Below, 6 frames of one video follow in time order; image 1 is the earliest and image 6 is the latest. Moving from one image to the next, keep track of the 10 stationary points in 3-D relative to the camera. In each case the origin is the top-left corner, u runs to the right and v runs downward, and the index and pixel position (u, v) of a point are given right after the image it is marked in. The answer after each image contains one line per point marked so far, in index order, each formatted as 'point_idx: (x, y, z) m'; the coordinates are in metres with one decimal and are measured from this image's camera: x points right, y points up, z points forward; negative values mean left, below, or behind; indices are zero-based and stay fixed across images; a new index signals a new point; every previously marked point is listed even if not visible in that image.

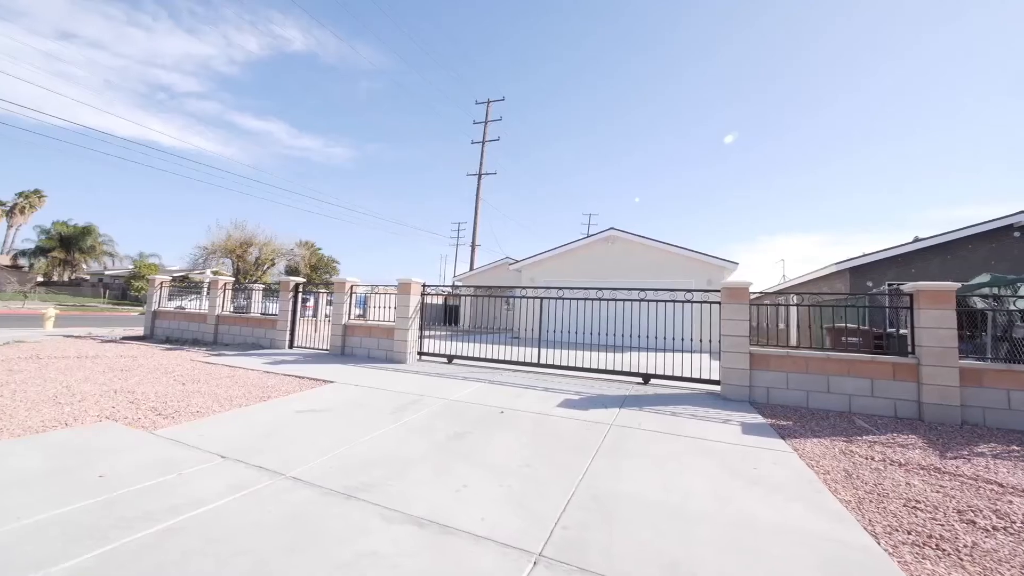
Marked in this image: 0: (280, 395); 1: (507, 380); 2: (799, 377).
0: (-3.3, -1.5, +5.8) m
1: (-0.1, -1.6, +7.0) m
2: (+4.0, -1.3, +5.9) m
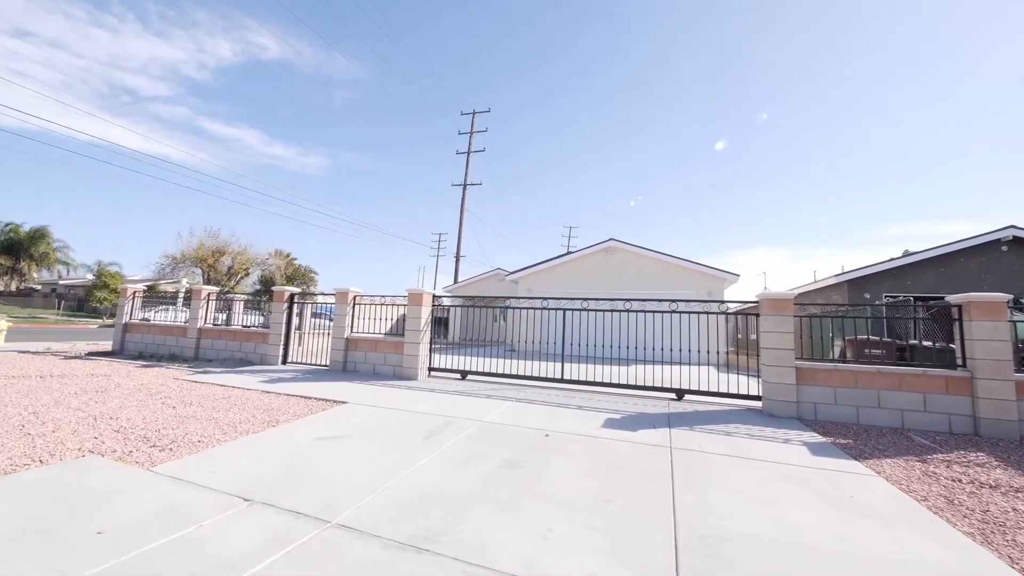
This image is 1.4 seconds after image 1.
0: (-2.8, -1.6, +5.2) m
1: (+0.4, -1.7, +6.5) m
2: (+4.5, -1.4, +5.6) m
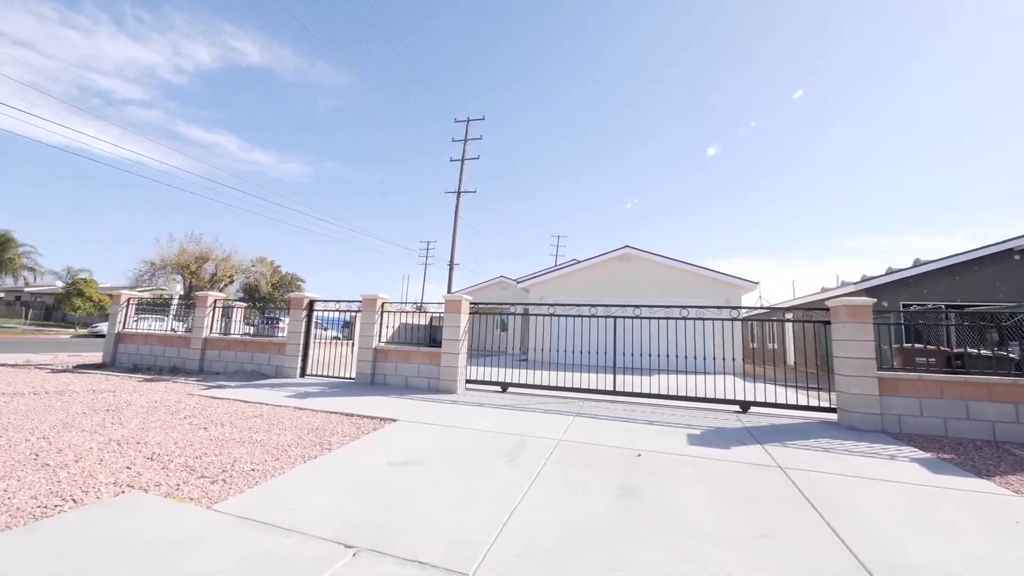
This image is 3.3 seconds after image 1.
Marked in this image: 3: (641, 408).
0: (-1.9, -1.7, +4.5) m
1: (+1.2, -1.8, +6.0) m
2: (+5.4, -1.5, +5.3) m
3: (+2.0, -1.8, +6.4) m
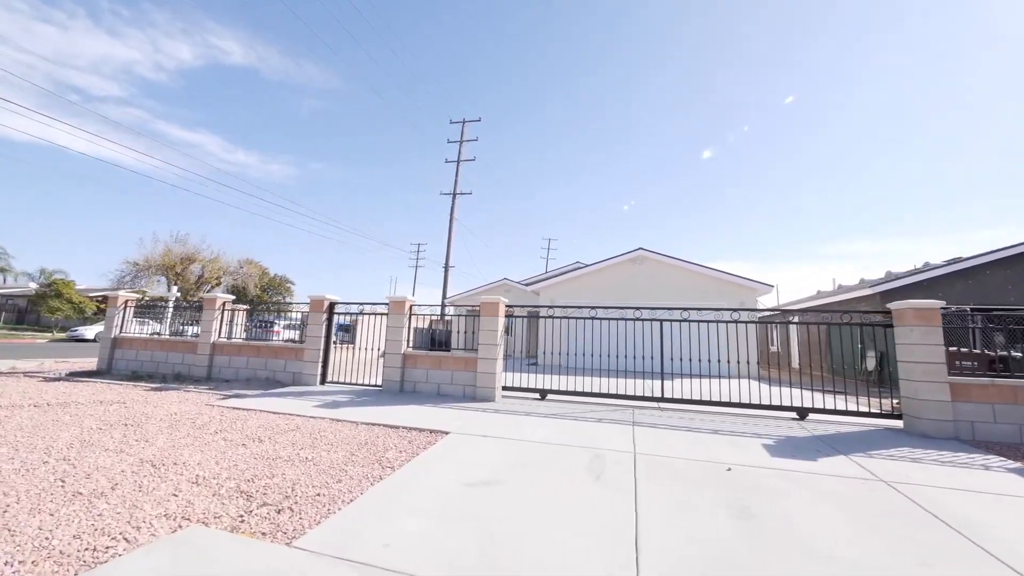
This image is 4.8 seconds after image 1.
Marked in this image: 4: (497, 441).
0: (-1.1, -1.7, +4.1) m
1: (+1.9, -1.8, +5.7) m
2: (+6.1, -1.5, +5.1) m
3: (+2.7, -1.9, +6.1) m
4: (-0.2, -1.7, +4.6) m
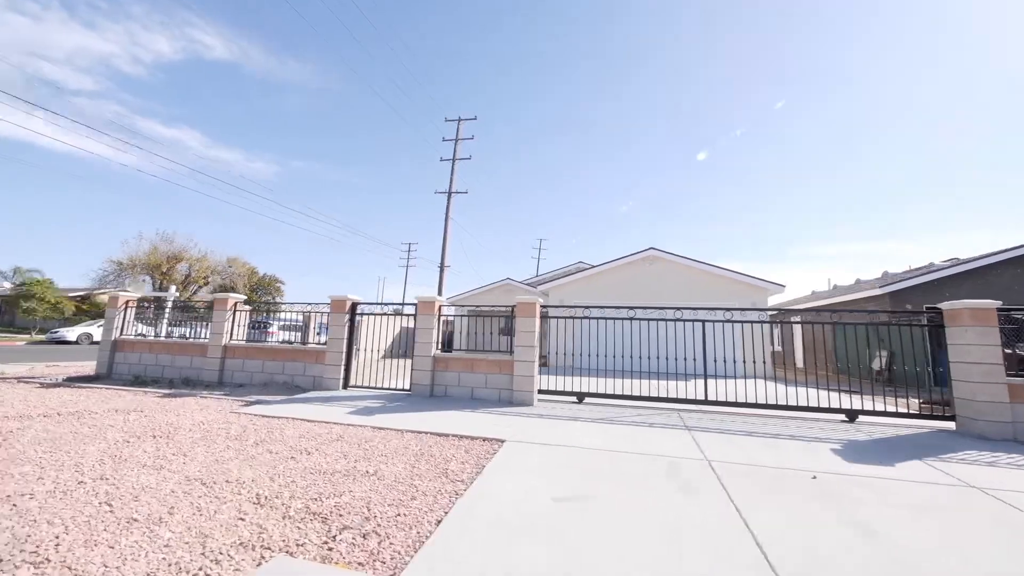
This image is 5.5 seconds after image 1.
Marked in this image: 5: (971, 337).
0: (-0.4, -1.7, +3.8) m
1: (+2.5, -1.8, +5.5) m
2: (+6.7, -1.5, +5.1) m
3: (+3.3, -1.9, +5.9) m
4: (+0.5, -1.7, +4.3) m
5: (+5.9, -0.6, +5.3) m
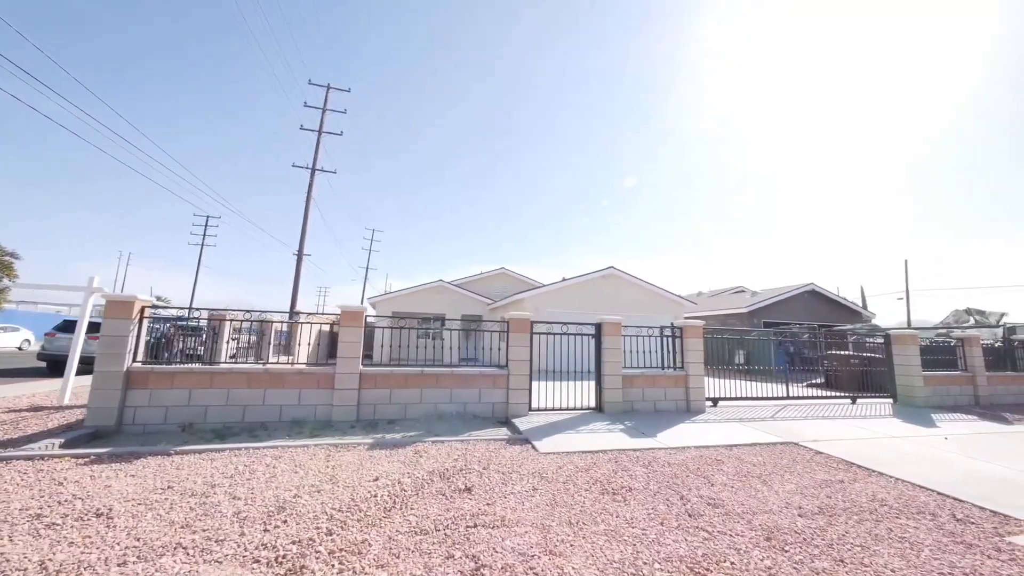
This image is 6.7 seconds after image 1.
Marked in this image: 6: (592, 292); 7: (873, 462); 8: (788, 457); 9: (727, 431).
0: (+4.1, -2.2, +5.0) m
1: (+5.8, -2.4, +7.9) m
2: (+9.8, -2.3, +9.6) m
3: (+6.3, -2.5, +8.7) m
4: (+4.6, -2.2, +5.9) m
5: (+8.9, -1.4, +9.4) m
6: (+2.7, 0.0, +17.5) m
7: (+4.6, -2.2, +5.4) m
8: (+3.6, -2.2, +5.4) m
9: (+3.4, -2.2, +6.5) m
